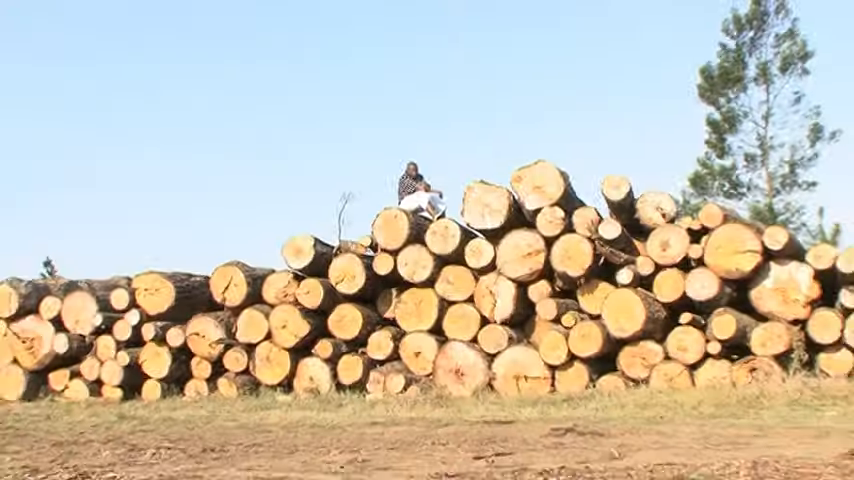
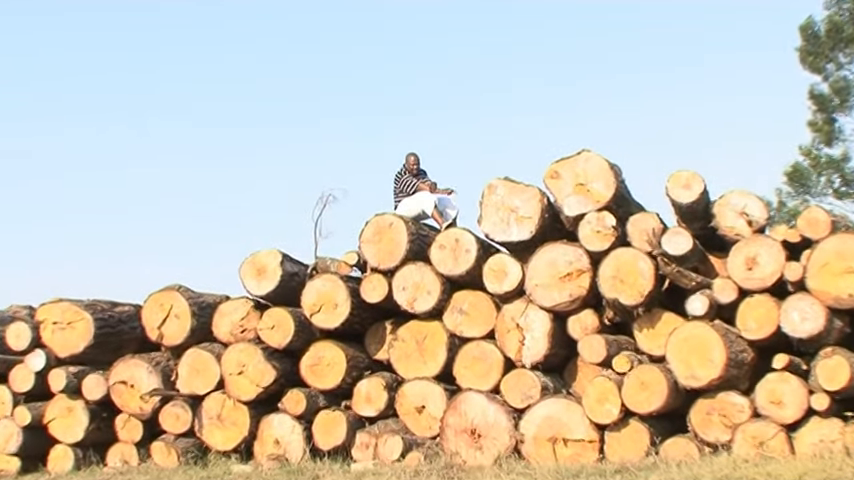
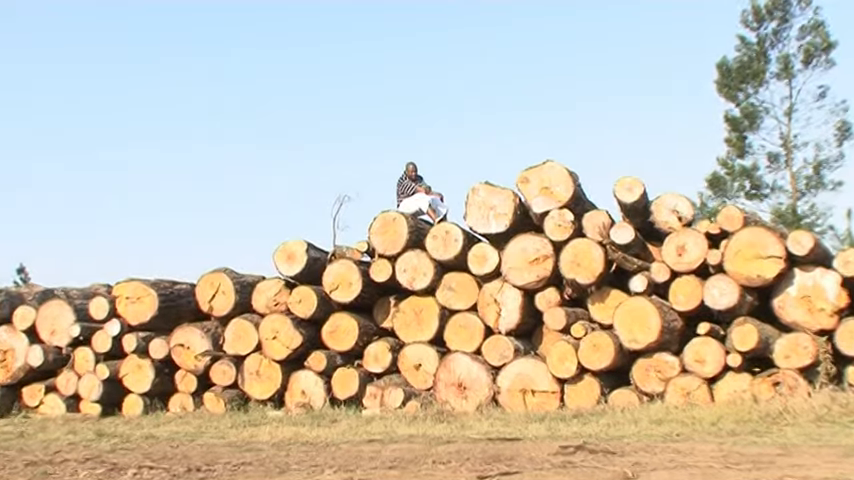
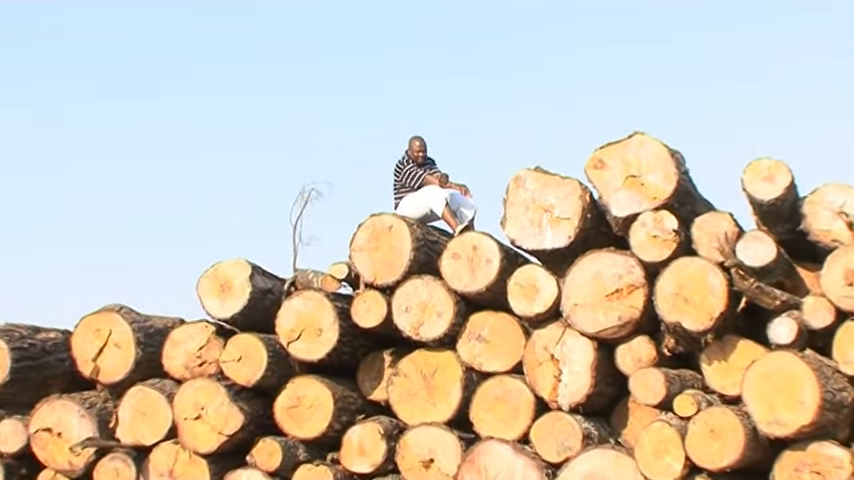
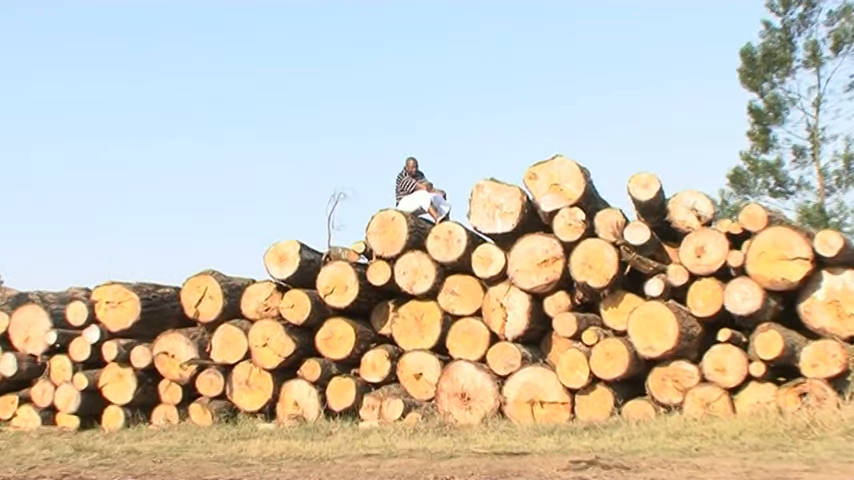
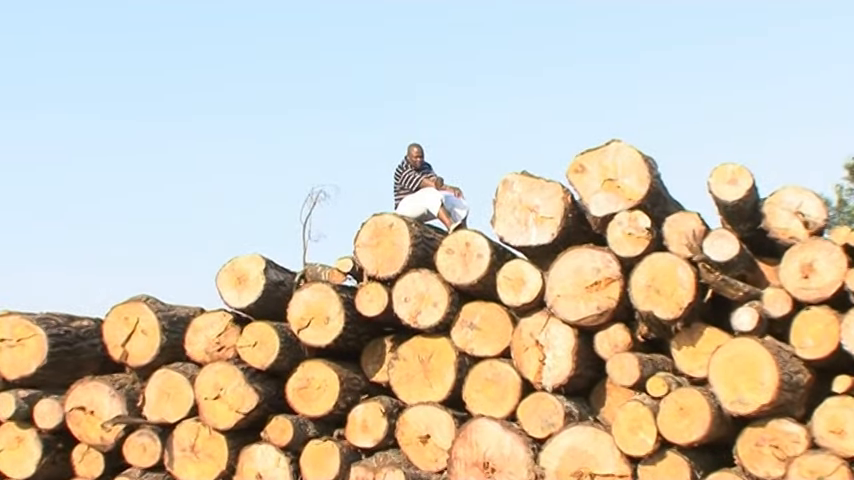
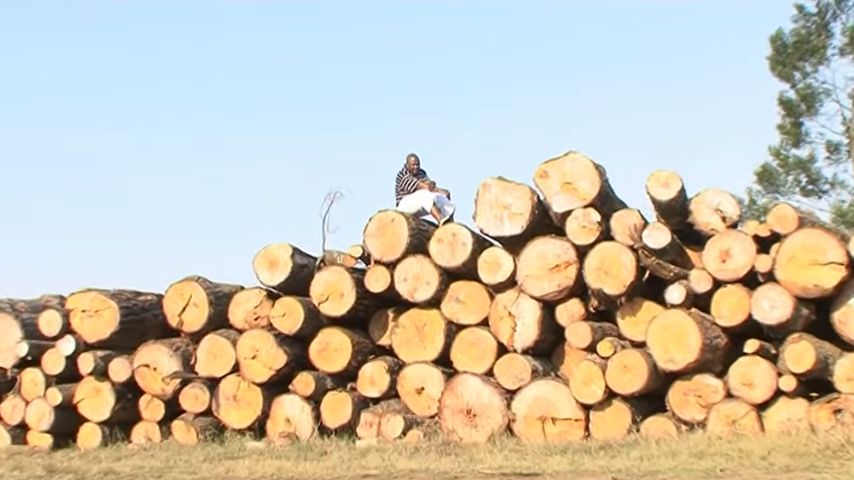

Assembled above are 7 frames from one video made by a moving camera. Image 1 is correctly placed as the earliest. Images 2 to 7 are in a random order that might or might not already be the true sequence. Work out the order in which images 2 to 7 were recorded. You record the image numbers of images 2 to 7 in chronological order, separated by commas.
3, 5, 7, 2, 6, 4
